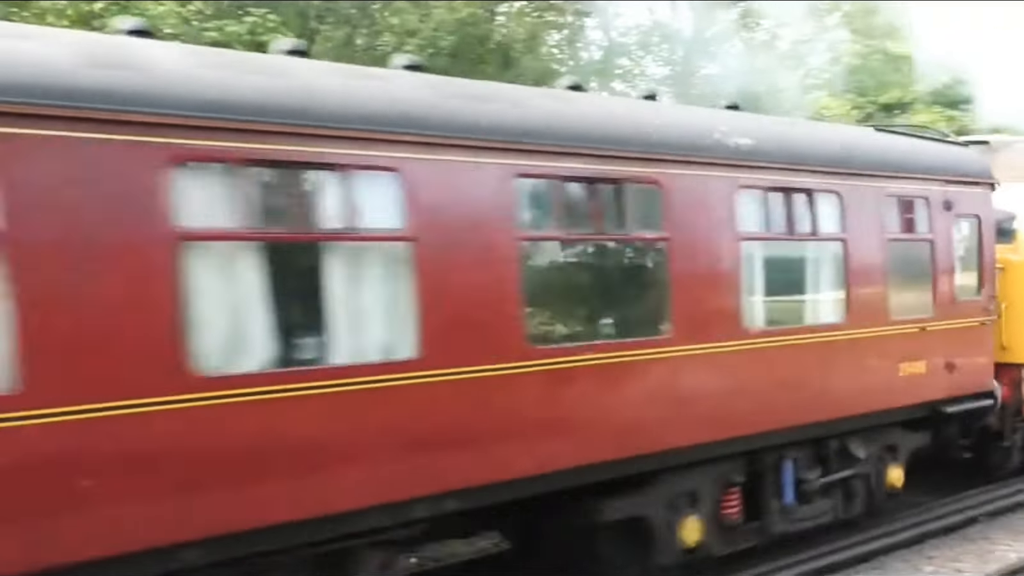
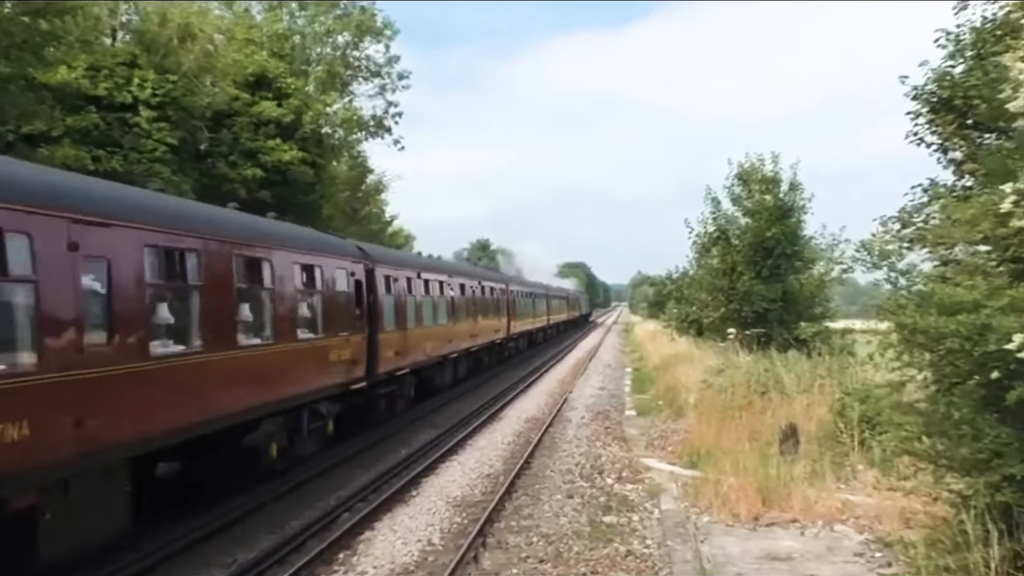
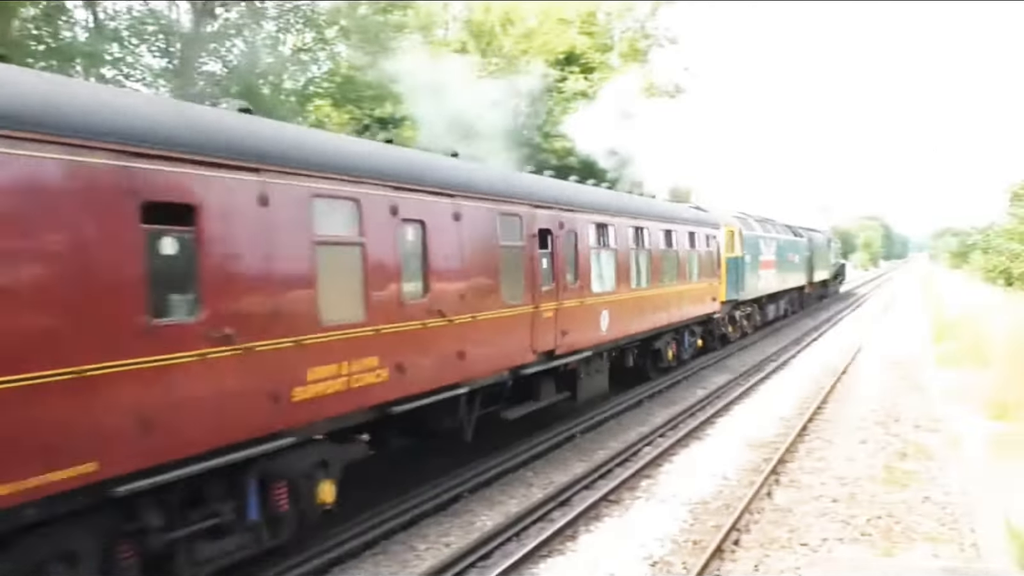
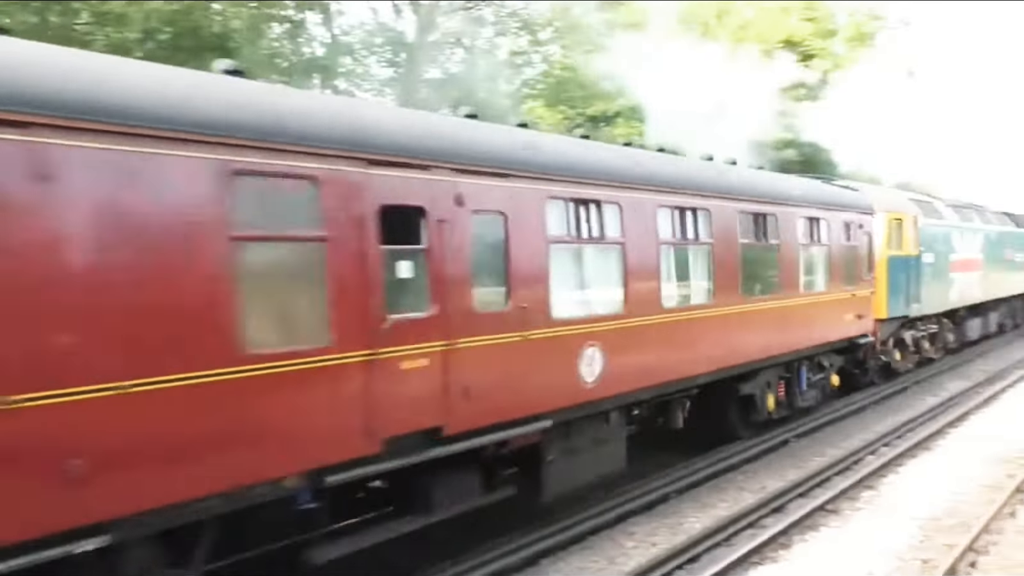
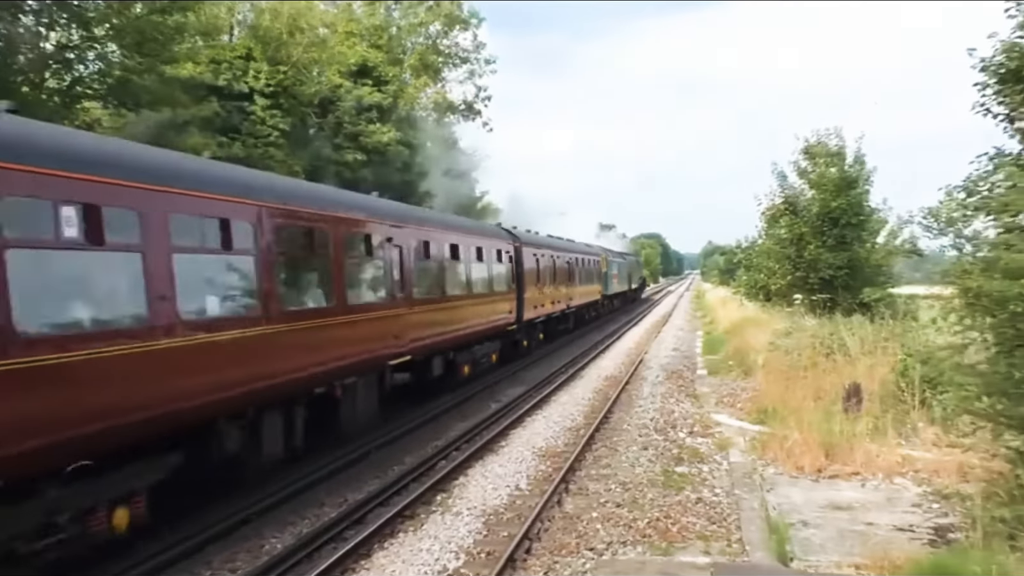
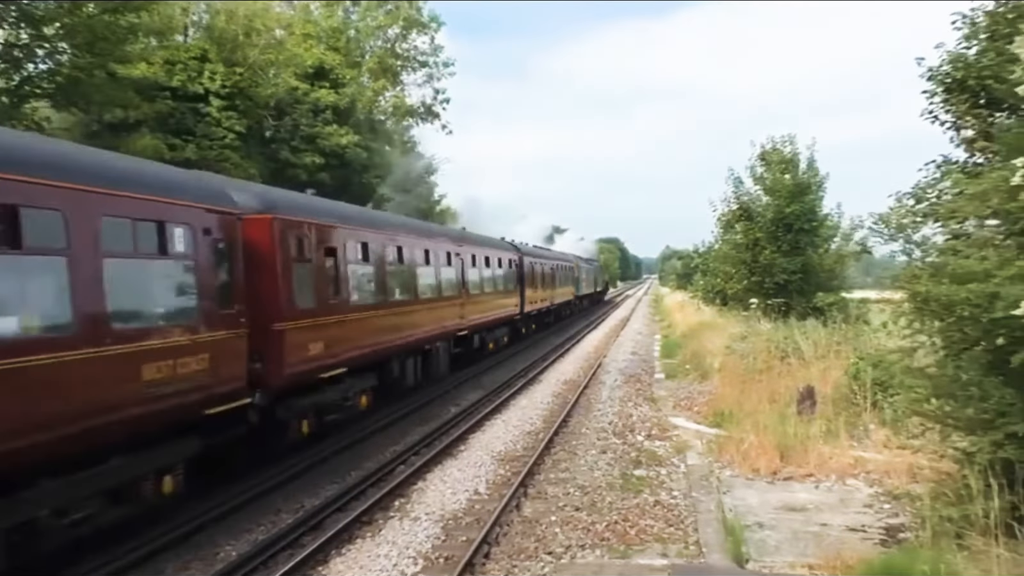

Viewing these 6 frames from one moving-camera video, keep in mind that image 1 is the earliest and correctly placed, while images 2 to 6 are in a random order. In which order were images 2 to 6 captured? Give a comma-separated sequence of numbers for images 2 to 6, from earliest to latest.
4, 3, 5, 6, 2
